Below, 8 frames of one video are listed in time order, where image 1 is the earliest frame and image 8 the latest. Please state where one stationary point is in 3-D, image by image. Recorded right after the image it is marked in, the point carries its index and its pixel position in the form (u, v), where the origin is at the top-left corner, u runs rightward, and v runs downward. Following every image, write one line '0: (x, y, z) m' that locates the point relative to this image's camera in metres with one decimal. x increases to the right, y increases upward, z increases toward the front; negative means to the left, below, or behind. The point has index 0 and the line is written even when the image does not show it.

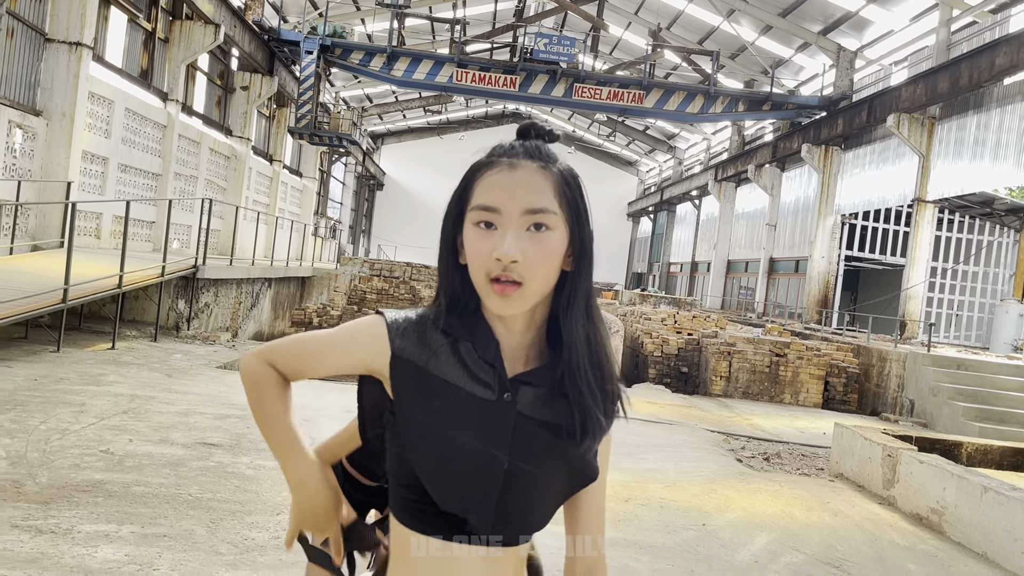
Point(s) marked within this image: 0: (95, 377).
0: (-2.9, -0.6, +6.0) m
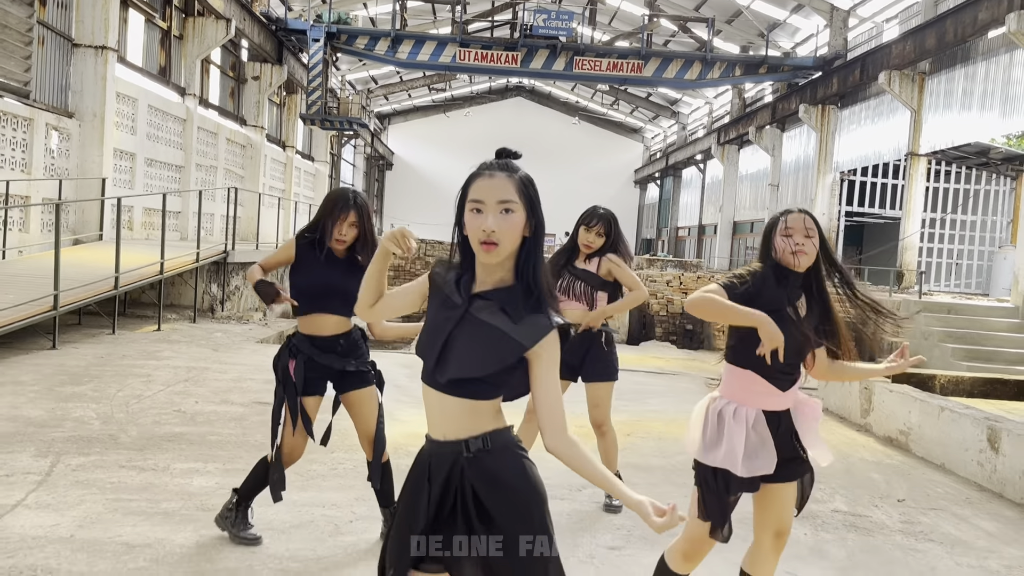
0: (-2.8, -0.5, +6.7) m
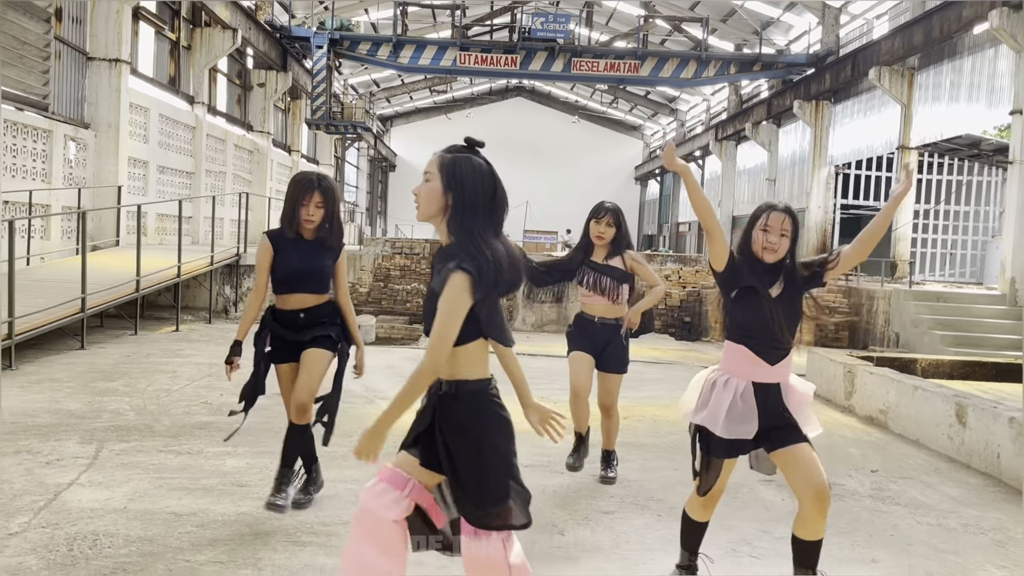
0: (-2.8, -0.5, +7.1) m
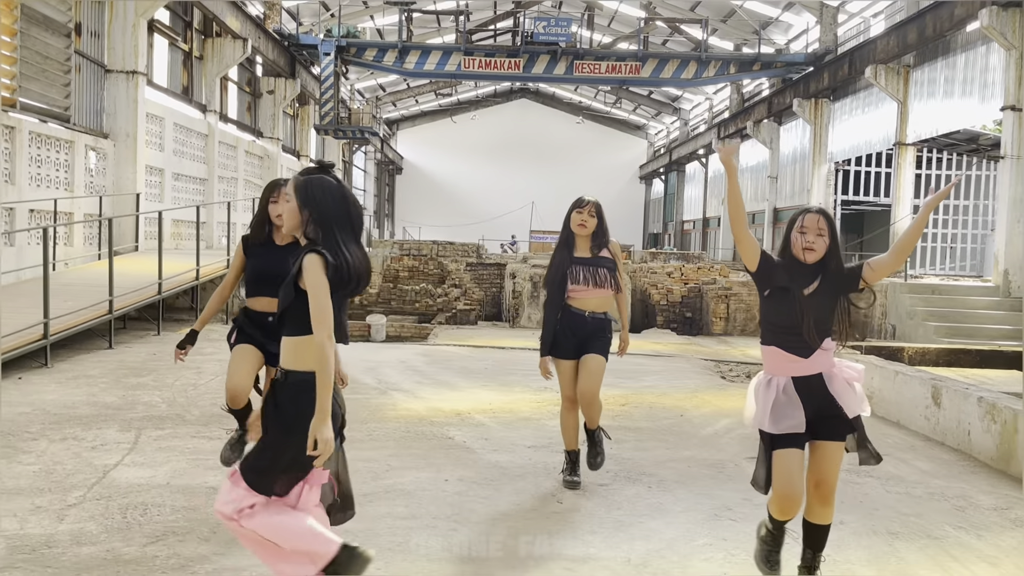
0: (-2.7, -0.5, +7.4) m
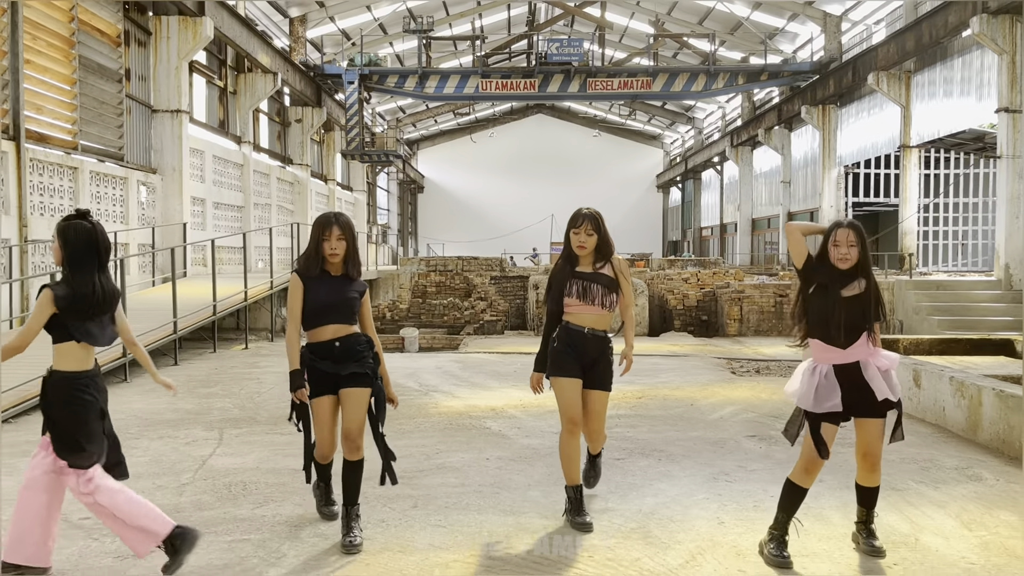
0: (-2.5, -0.7, +8.2) m
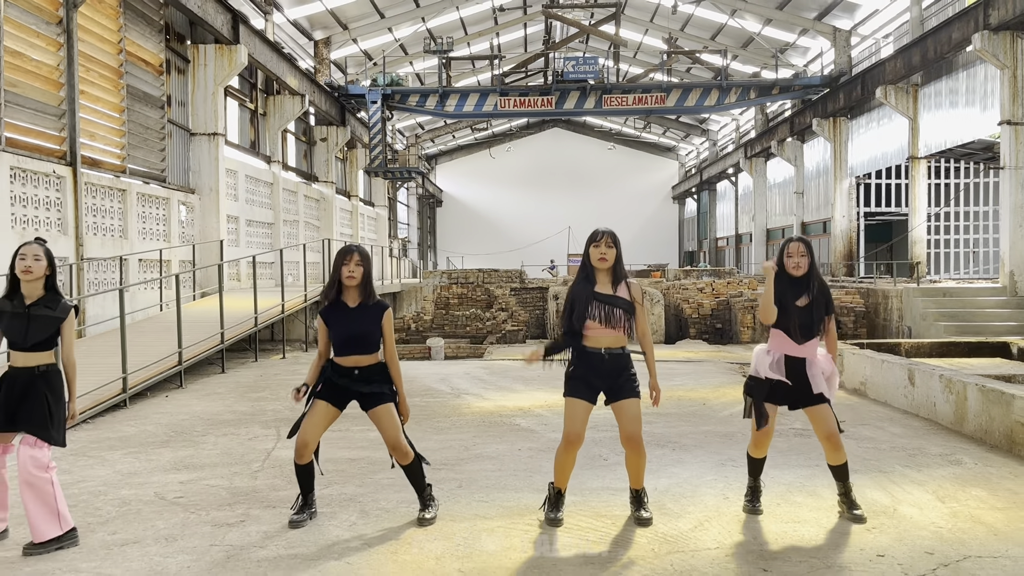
0: (-2.3, -0.9, +8.8) m
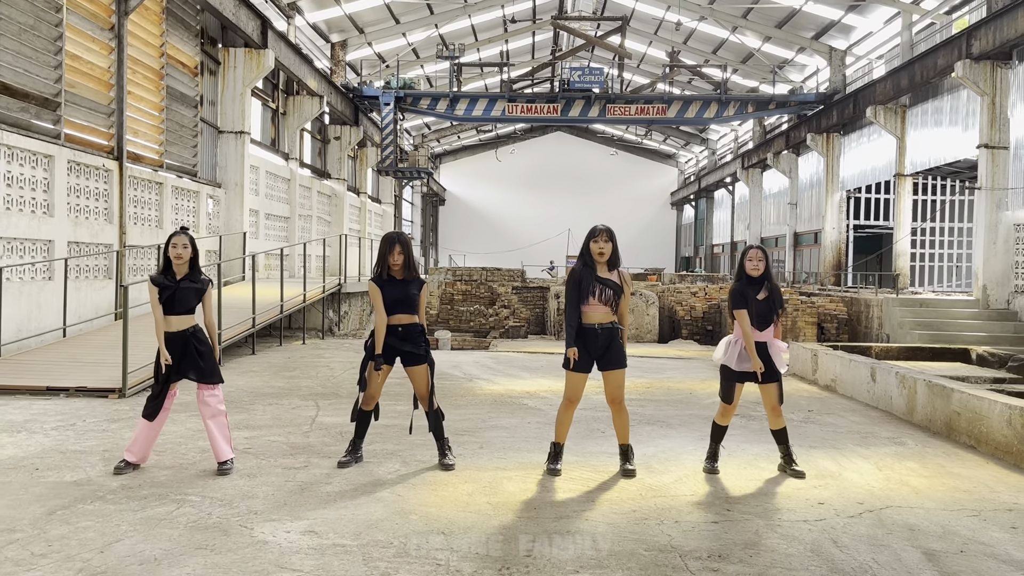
0: (-2.2, -0.8, +9.6) m
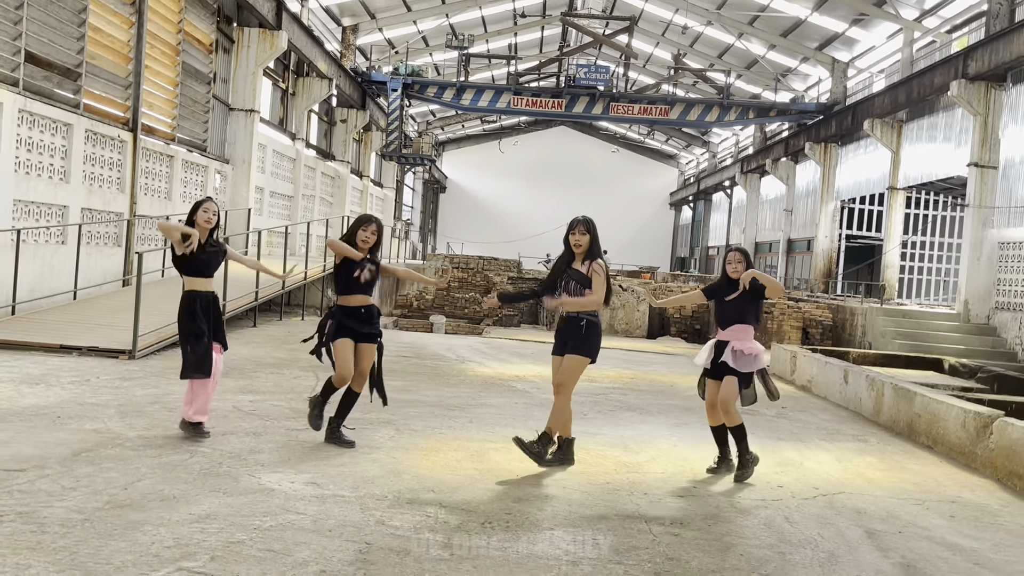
0: (-2.3, -0.5, +9.9) m
